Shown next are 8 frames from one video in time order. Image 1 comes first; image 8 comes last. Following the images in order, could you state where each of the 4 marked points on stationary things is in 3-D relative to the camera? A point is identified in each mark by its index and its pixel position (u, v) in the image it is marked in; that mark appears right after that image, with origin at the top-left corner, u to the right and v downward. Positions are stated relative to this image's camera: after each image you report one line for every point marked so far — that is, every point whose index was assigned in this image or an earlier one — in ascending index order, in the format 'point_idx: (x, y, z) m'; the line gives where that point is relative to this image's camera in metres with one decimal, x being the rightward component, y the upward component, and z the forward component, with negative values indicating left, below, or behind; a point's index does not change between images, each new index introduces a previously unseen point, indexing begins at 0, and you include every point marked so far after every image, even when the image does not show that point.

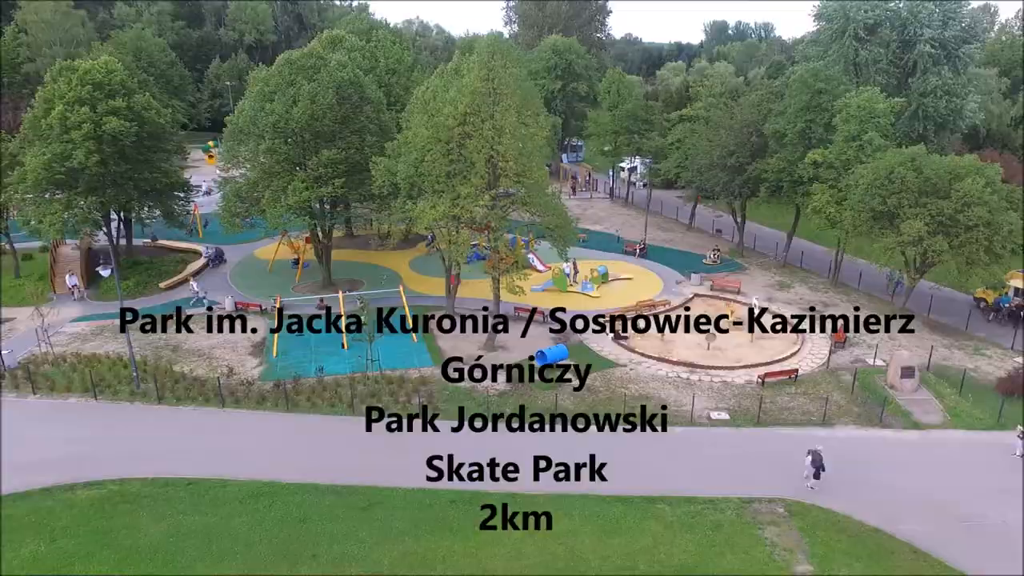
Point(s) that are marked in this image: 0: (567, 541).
0: (+1.3, -6.0, +18.2) m
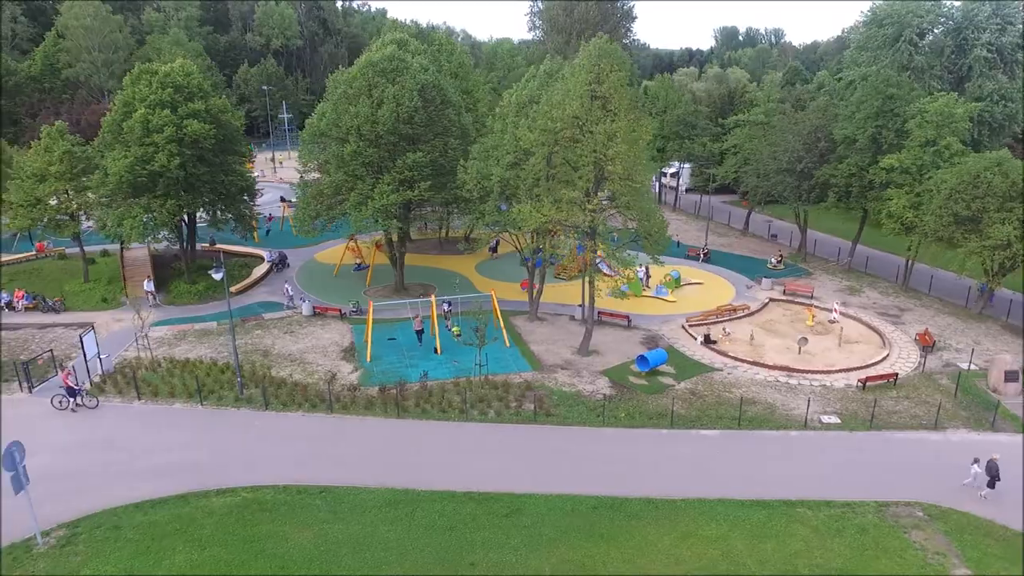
0: (+4.9, -6.1, +18.1) m
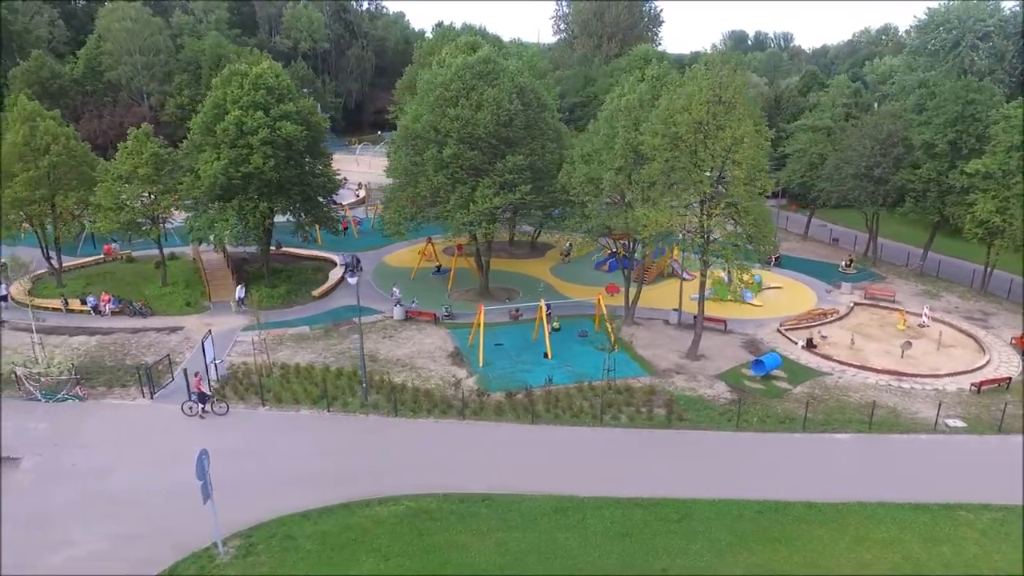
0: (+9.1, -6.2, +18.1) m
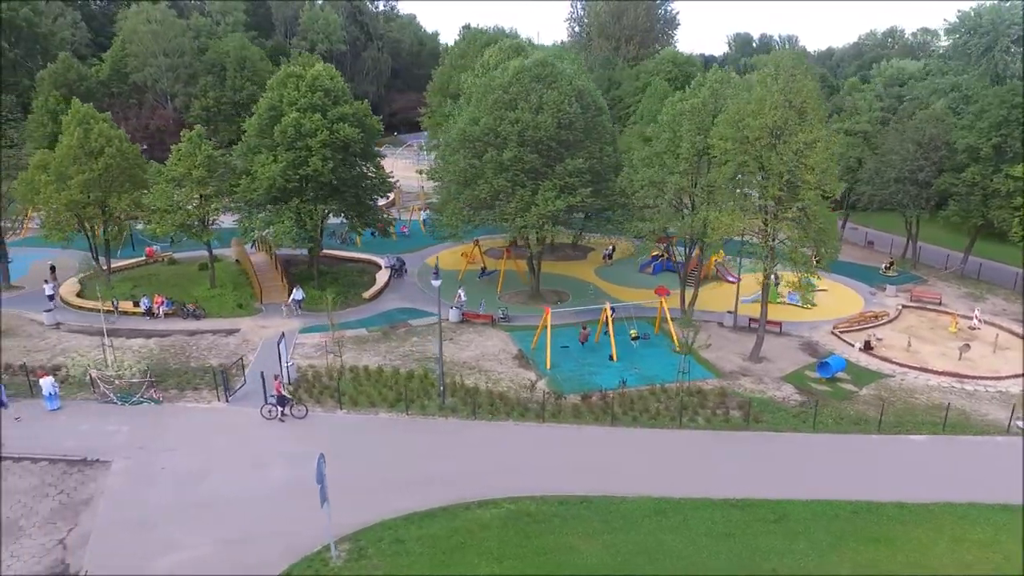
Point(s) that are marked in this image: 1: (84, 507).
0: (+11.6, -6.3, +18.3) m
1: (-10.7, -5.5, +19.1) m
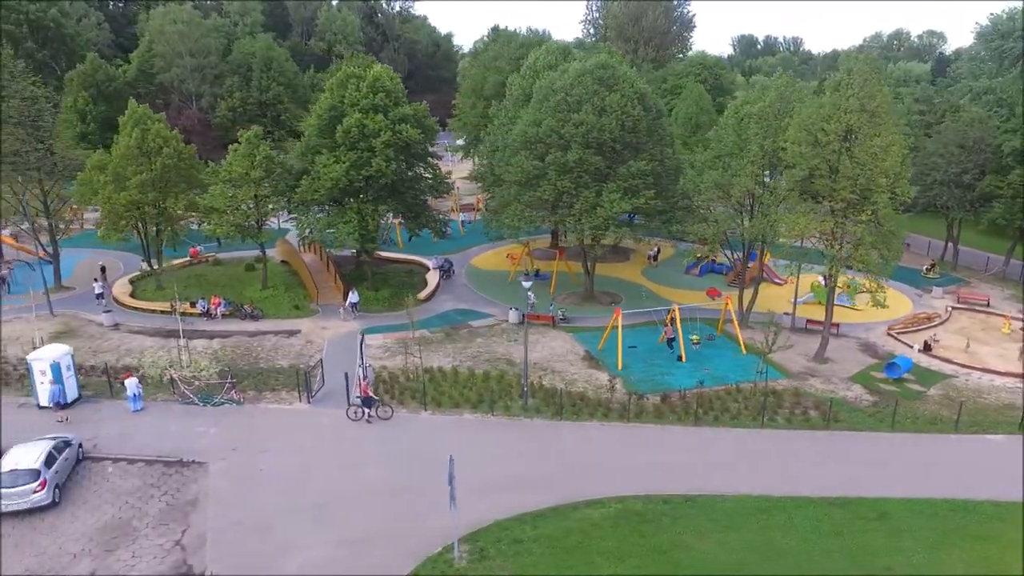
0: (+14.3, -6.3, +18.6) m
1: (-8.0, -5.5, +19.2) m
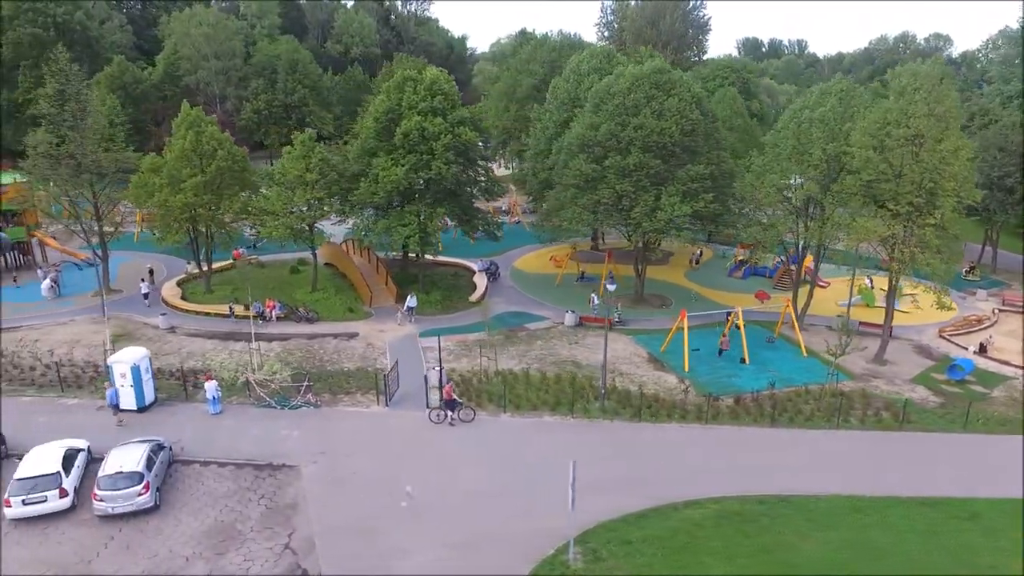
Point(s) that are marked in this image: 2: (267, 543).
0: (+16.8, -6.4, +18.9) m
1: (-5.5, -5.6, +19.3) m
2: (-5.8, -6.0, +18.2) m
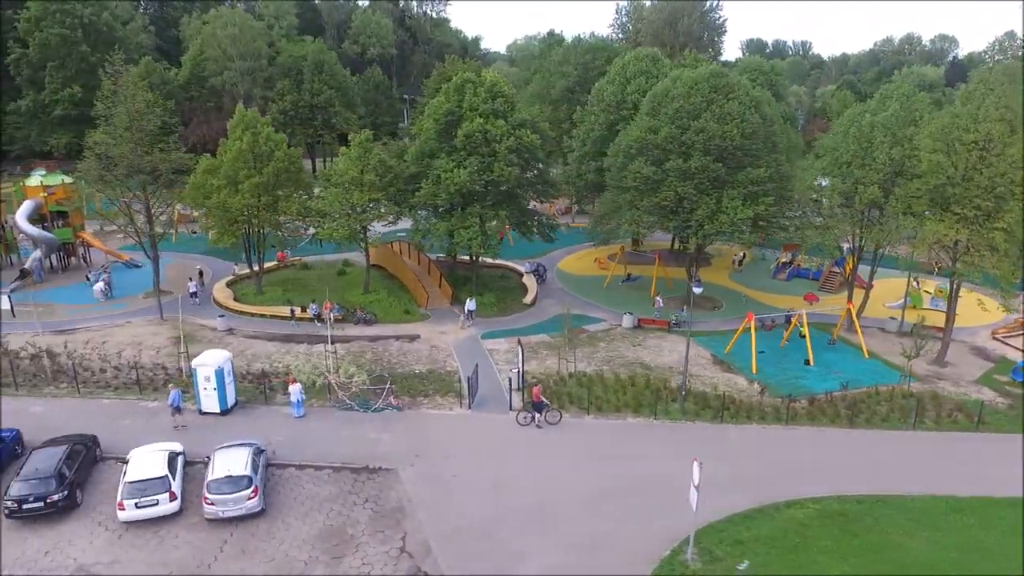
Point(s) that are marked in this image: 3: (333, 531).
0: (+19.5, -6.5, +19.2) m
1: (-2.8, -5.7, +19.4) m
2: (-3.1, -6.1, +18.3) m
3: (-4.4, -6.0, +18.9) m
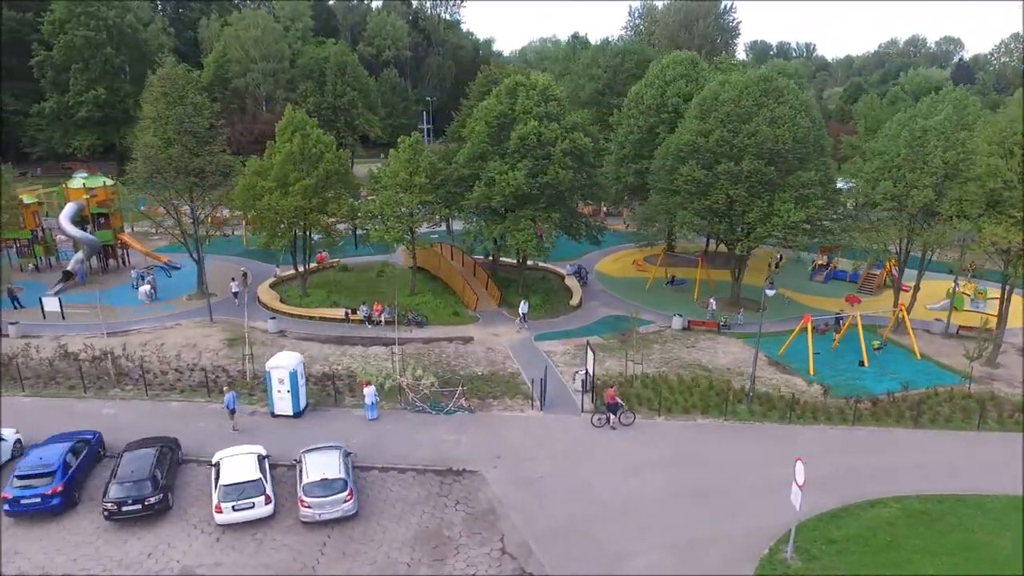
0: (+21.9, -6.5, +19.6) m
1: (-0.4, -5.8, +19.5) m
2: (-0.8, -6.2, +18.4) m
3: (-2.1, -6.0, +19.0) m
